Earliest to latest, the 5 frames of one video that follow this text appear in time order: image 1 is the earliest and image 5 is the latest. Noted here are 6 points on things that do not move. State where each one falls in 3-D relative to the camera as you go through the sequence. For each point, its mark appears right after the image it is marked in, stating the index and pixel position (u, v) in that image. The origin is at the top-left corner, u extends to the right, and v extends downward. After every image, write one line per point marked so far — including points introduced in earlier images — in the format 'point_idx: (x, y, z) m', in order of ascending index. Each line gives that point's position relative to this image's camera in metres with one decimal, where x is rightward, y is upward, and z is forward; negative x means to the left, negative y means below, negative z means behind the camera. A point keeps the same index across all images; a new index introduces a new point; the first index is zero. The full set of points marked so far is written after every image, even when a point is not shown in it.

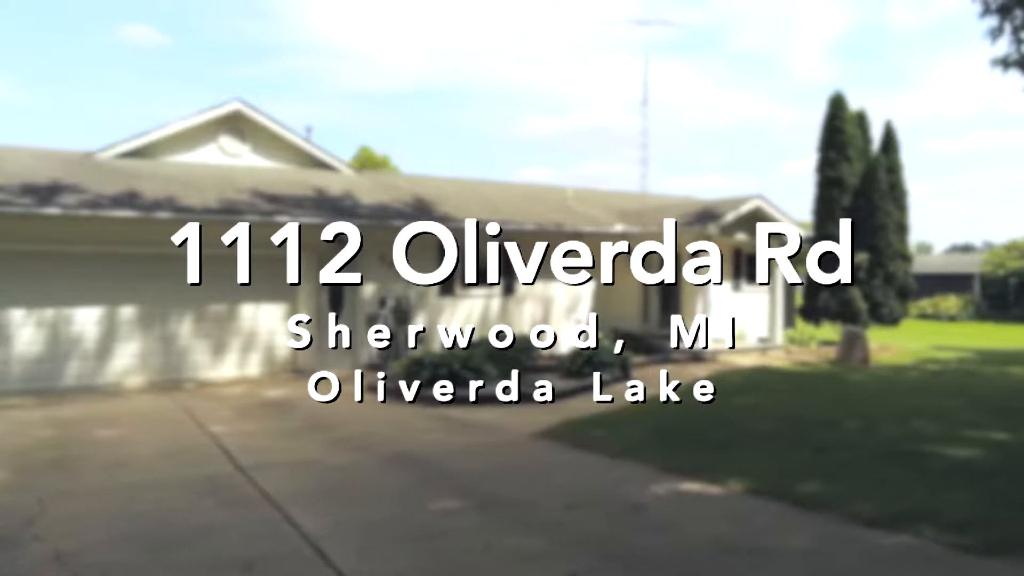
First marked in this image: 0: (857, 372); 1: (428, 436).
0: (+5.7, -1.4, +12.9) m
1: (-0.7, -1.2, +6.3) m
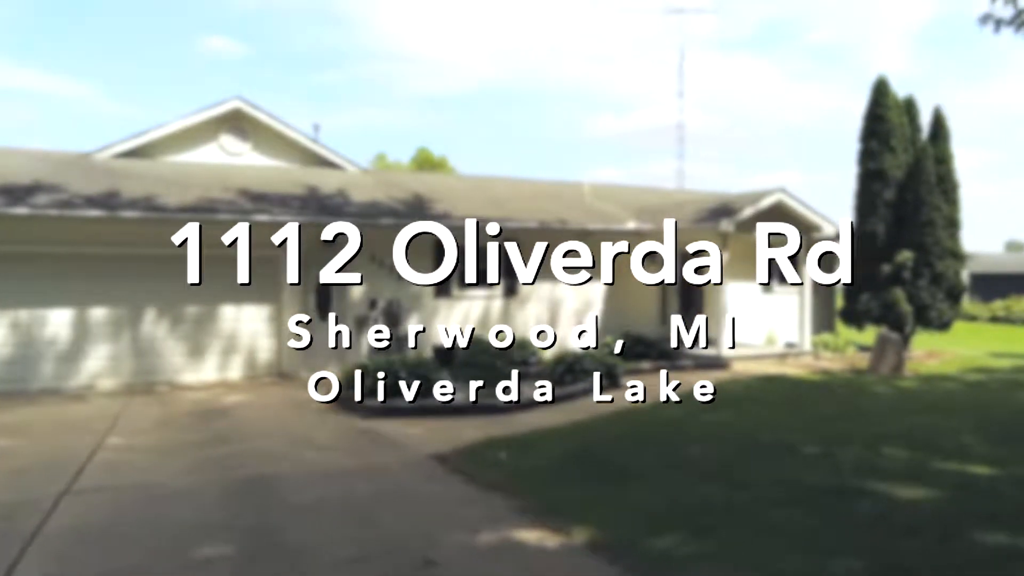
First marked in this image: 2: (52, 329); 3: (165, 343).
0: (+5.5, -1.4, +11.7) m
1: (-1.4, -1.2, +5.6) m
2: (-6.4, -0.6, +10.9) m
3: (-5.1, -0.8, +11.6) m
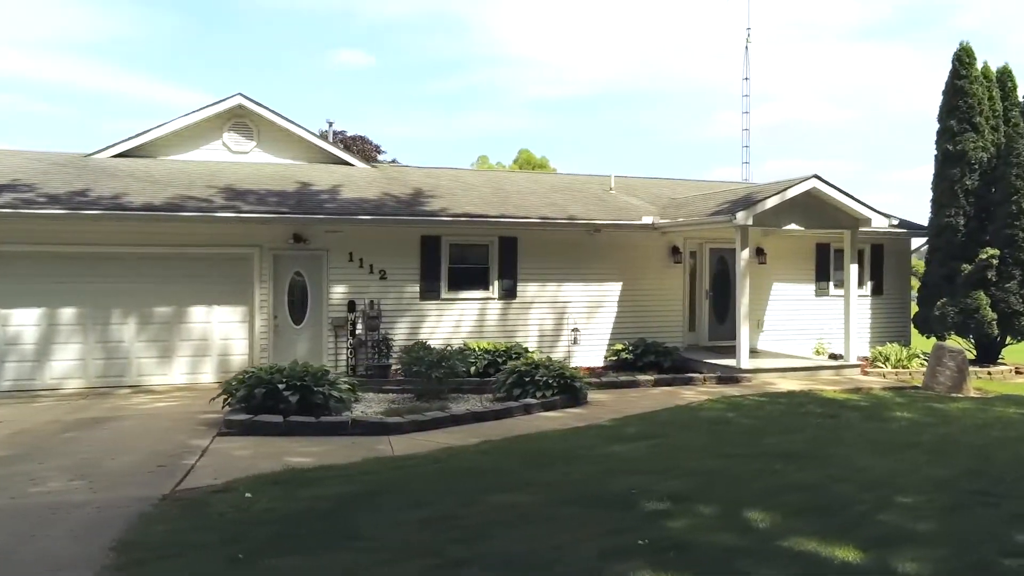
0: (+5.1, -1.4, +9.7) m
1: (-2.8, -1.2, +4.8) m
2: (-6.9, -0.6, +10.8) m
3: (-5.5, -0.8, +11.3) m
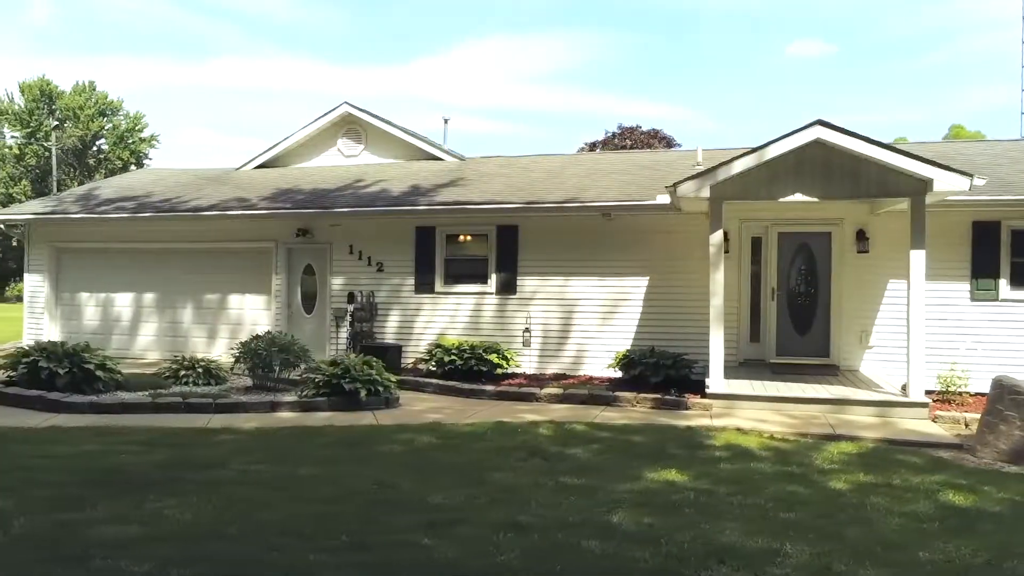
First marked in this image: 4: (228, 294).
0: (+2.5, -1.4, +6.2) m
1: (-6.8, -1.0, +6.3) m
2: (-6.9, -0.4, +13.6) m
3: (-5.5, -0.6, +13.3) m
4: (-4.8, -0.1, +13.0) m
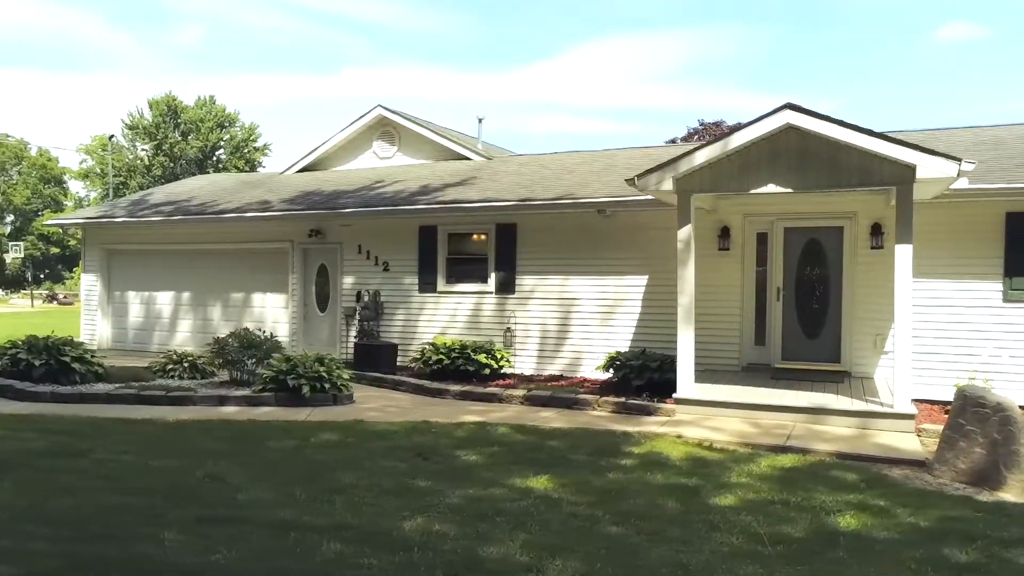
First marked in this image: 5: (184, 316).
0: (+1.6, -1.4, +5.6) m
1: (-7.5, -1.0, +7.2) m
2: (-6.5, -0.4, +14.4) m
3: (-5.2, -0.6, +13.9) m
4: (-4.5, -0.1, +13.6) m
5: (-6.0, -0.5, +14.2) m
